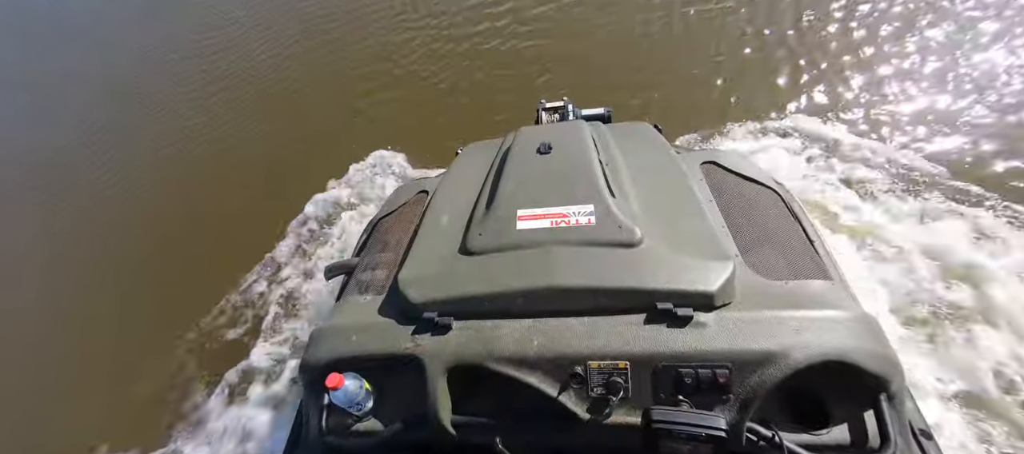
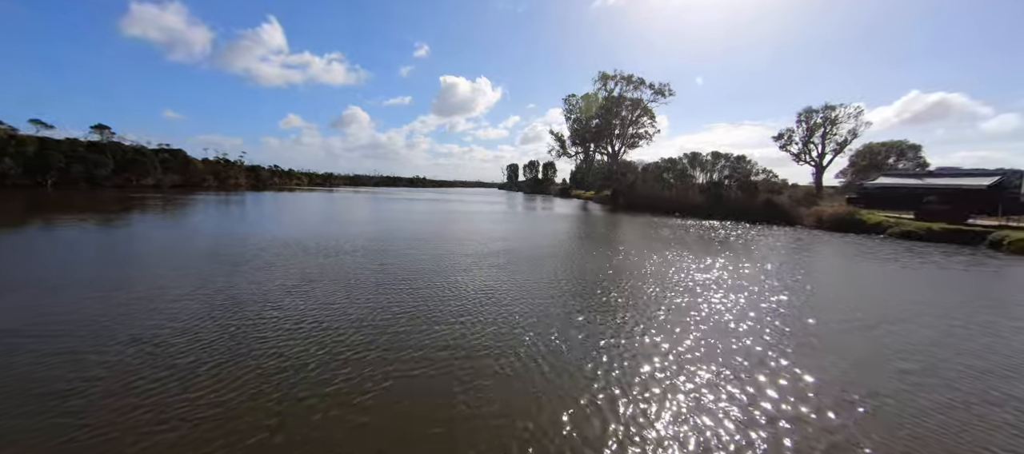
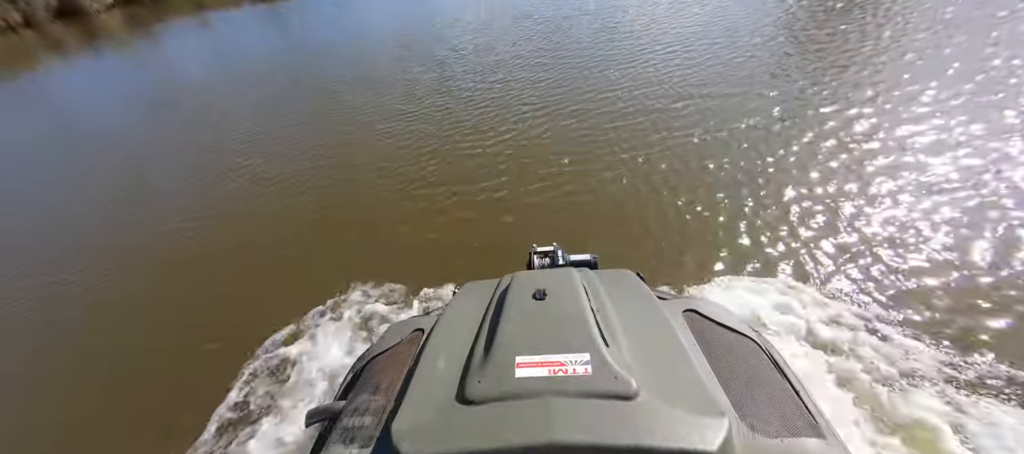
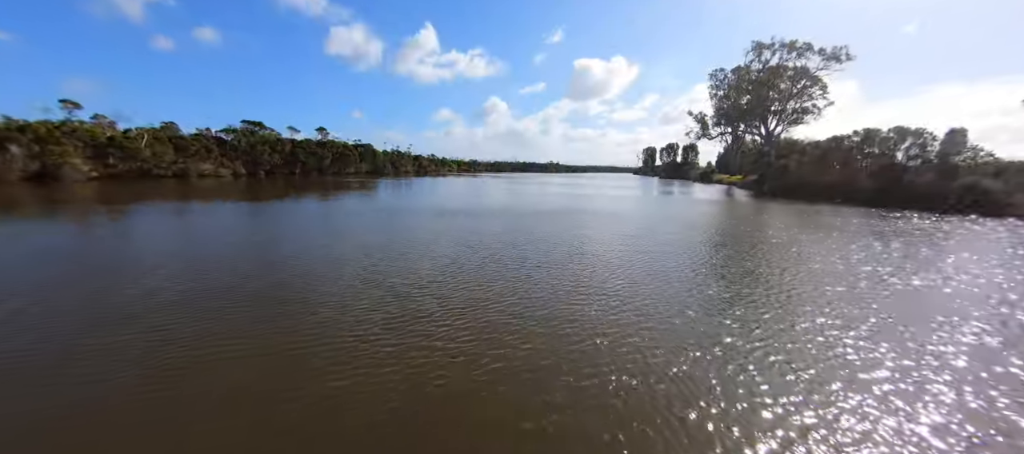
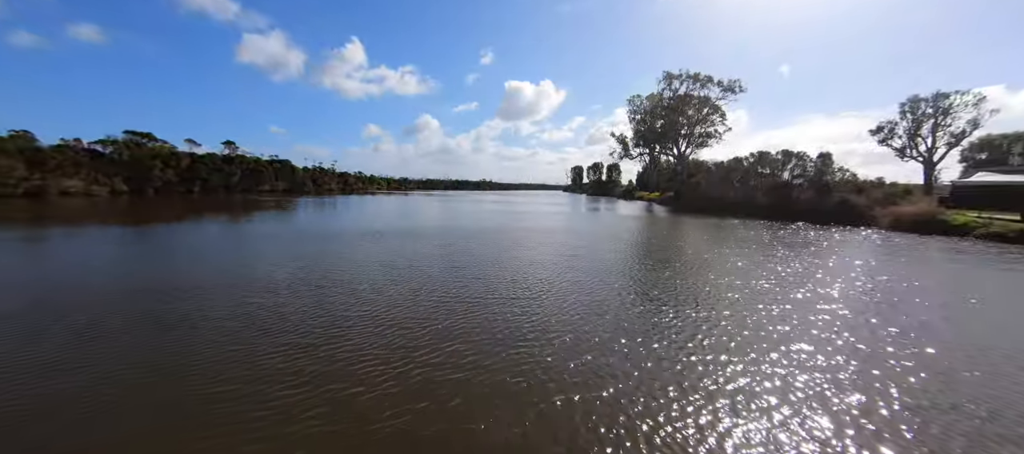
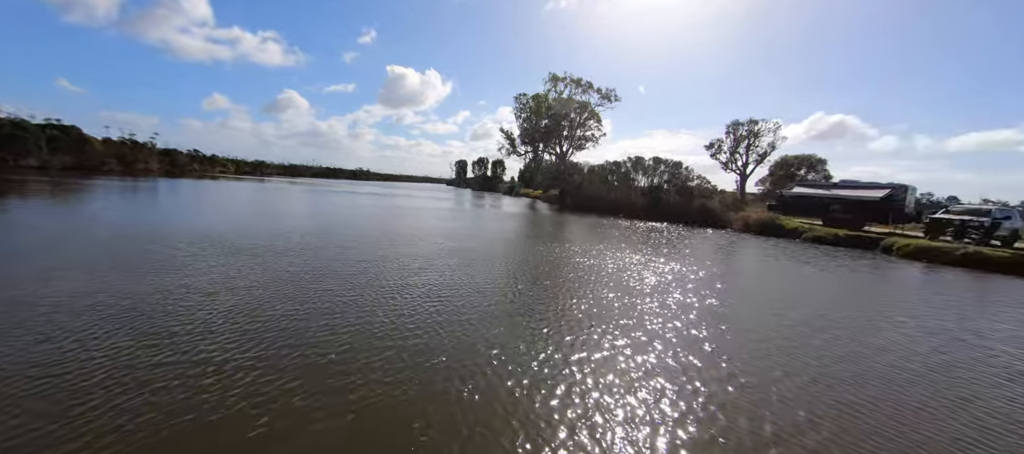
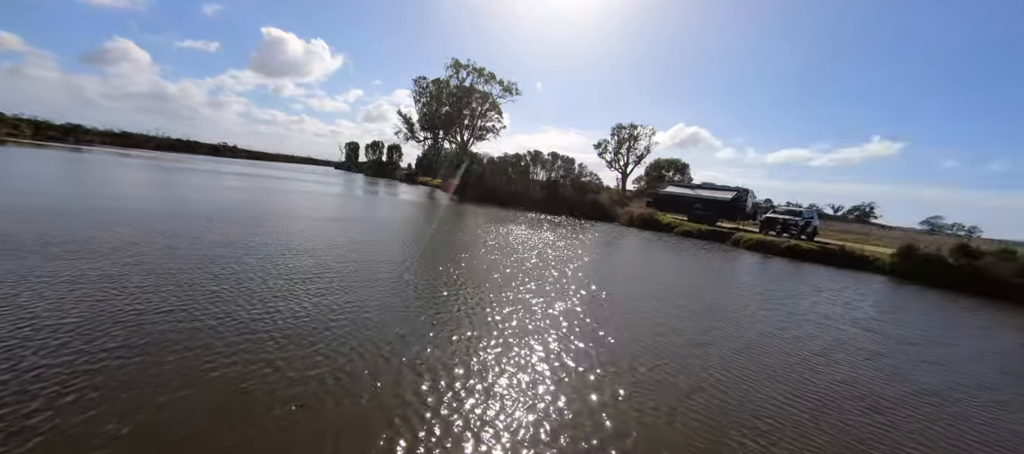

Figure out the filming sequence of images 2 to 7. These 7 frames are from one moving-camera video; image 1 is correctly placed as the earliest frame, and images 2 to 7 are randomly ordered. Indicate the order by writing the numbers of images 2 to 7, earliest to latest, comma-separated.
3, 4, 5, 2, 6, 7
